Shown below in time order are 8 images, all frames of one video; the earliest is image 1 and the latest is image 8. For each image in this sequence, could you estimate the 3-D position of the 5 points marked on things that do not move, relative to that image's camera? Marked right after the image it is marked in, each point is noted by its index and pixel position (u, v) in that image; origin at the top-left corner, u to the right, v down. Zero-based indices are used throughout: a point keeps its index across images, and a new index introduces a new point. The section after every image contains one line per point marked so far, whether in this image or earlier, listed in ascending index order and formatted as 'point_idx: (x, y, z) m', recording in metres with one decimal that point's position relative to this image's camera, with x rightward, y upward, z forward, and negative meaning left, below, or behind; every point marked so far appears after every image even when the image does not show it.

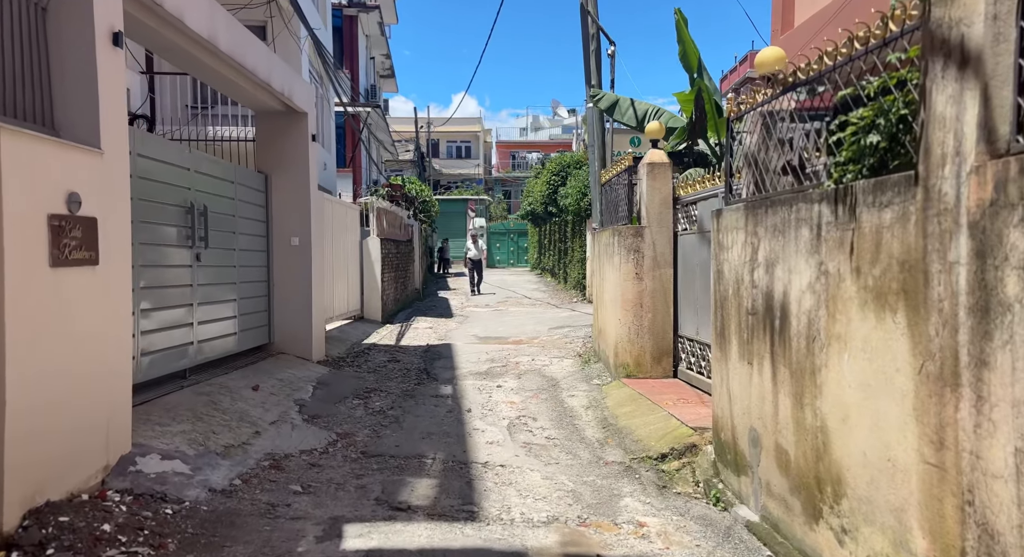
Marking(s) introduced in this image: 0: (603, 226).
0: (+1.2, +0.7, +9.6) m
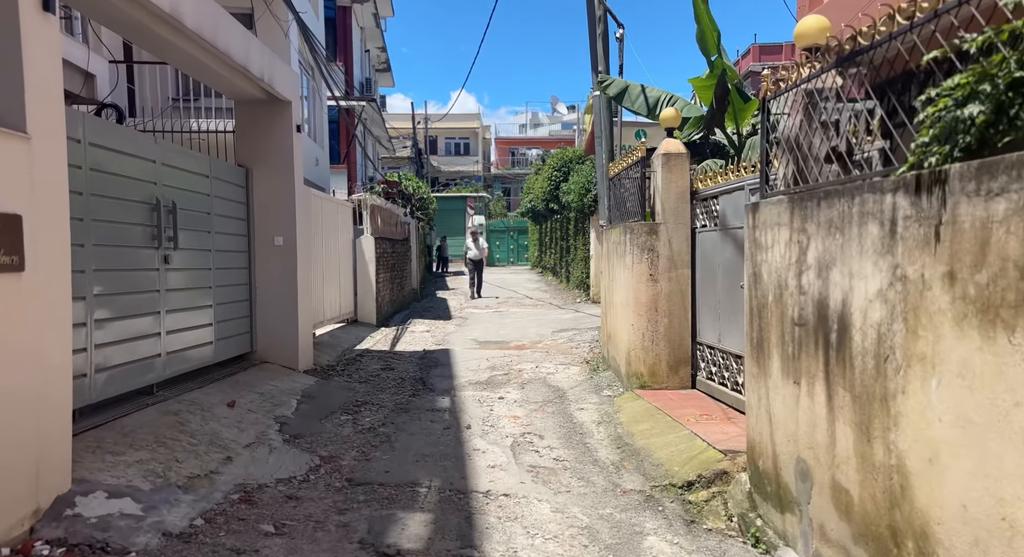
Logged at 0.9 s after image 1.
0: (+1.2, +0.7, +9.0) m
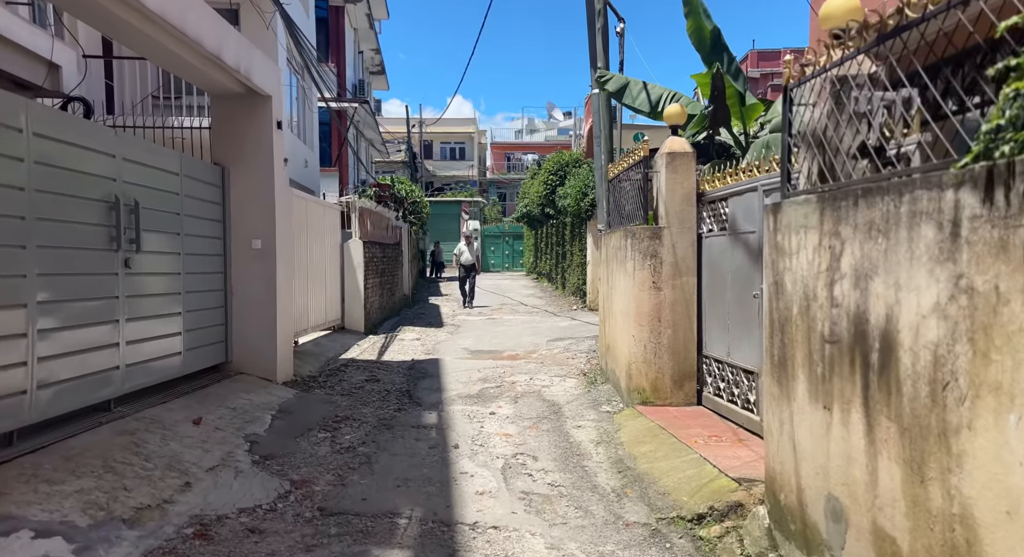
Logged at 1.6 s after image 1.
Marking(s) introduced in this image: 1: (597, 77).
0: (+1.1, +0.6, +8.5) m
1: (+1.0, +2.3, +8.3) m
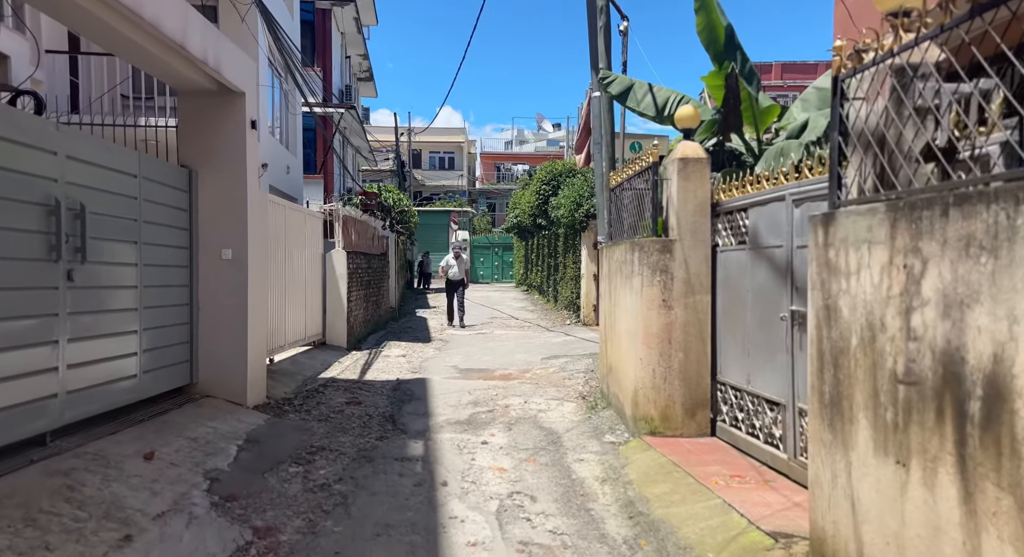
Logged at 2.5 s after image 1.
0: (+1.1, +0.4, +7.9) m
1: (+0.9, +2.1, +7.7) m
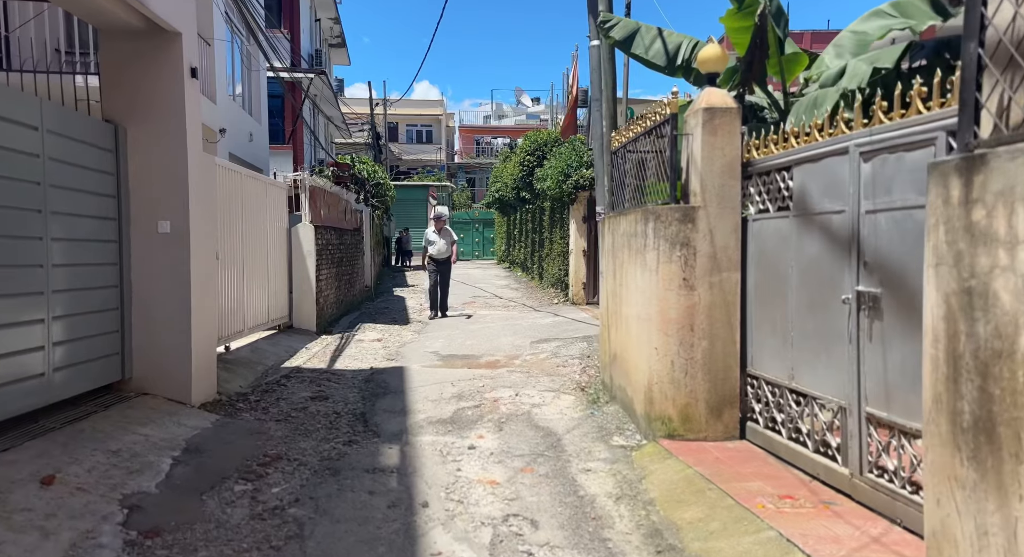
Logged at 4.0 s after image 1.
0: (+0.9, +0.7, +7.0) m
1: (+0.8, +2.3, +6.7) m
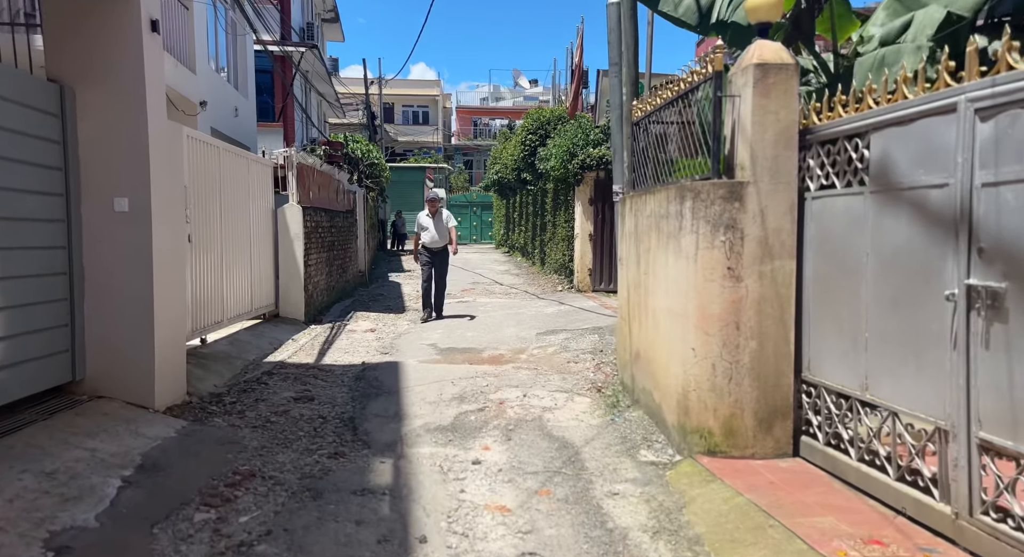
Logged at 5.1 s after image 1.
0: (+1.0, +0.8, +6.2) m
1: (+0.9, +2.4, +5.9) m
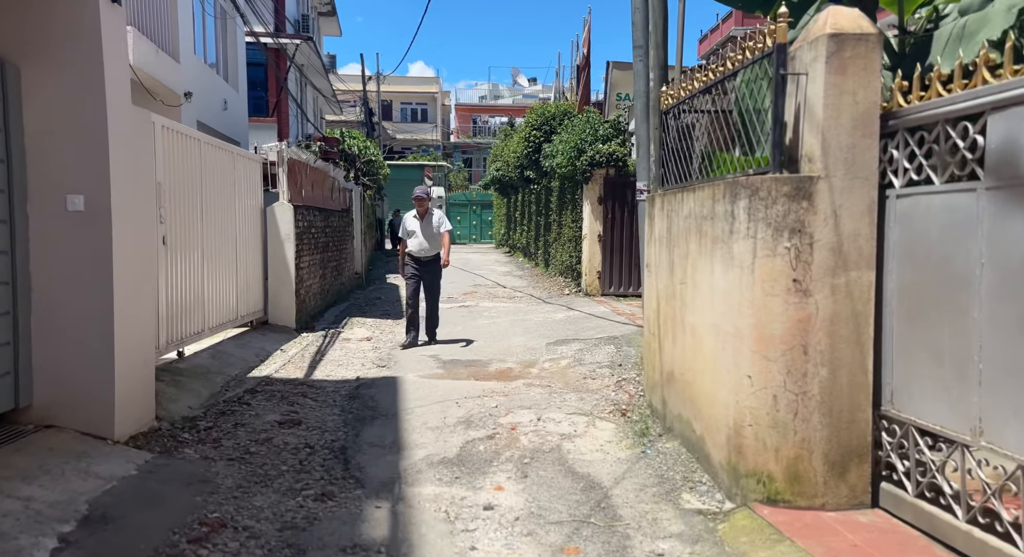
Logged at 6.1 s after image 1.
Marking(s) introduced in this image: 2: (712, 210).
0: (+1.1, +0.7, +5.6) m
1: (+1.0, +2.4, +5.2) m
2: (+1.1, +0.4, +4.0) m
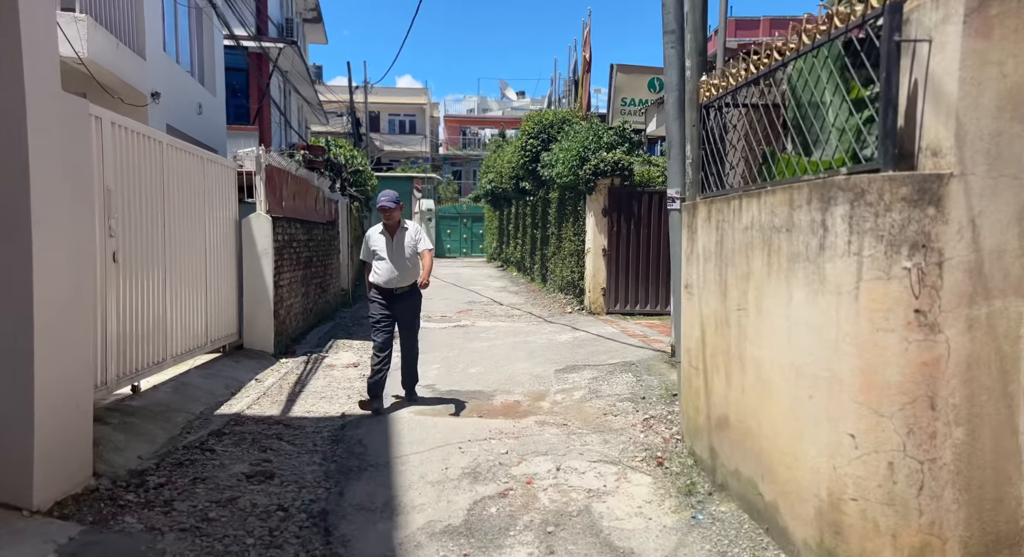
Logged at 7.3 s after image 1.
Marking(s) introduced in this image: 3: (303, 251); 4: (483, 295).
0: (+1.2, +0.6, +4.7) m
1: (+1.0, +2.2, +4.5) m
2: (+1.2, +0.3, +3.2) m
3: (-2.8, +0.4, +9.7) m
4: (-0.6, -0.3, +14.6) m
